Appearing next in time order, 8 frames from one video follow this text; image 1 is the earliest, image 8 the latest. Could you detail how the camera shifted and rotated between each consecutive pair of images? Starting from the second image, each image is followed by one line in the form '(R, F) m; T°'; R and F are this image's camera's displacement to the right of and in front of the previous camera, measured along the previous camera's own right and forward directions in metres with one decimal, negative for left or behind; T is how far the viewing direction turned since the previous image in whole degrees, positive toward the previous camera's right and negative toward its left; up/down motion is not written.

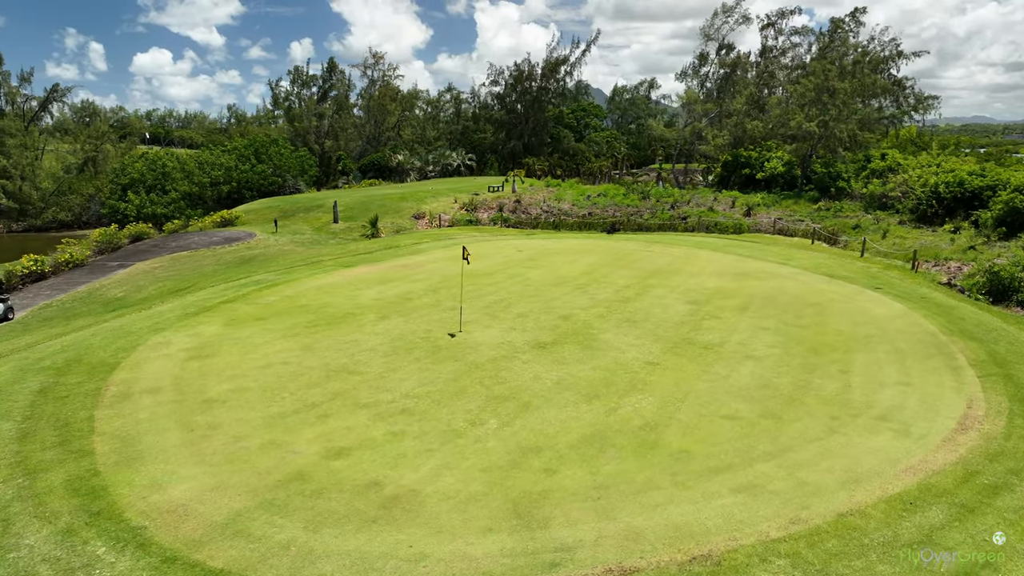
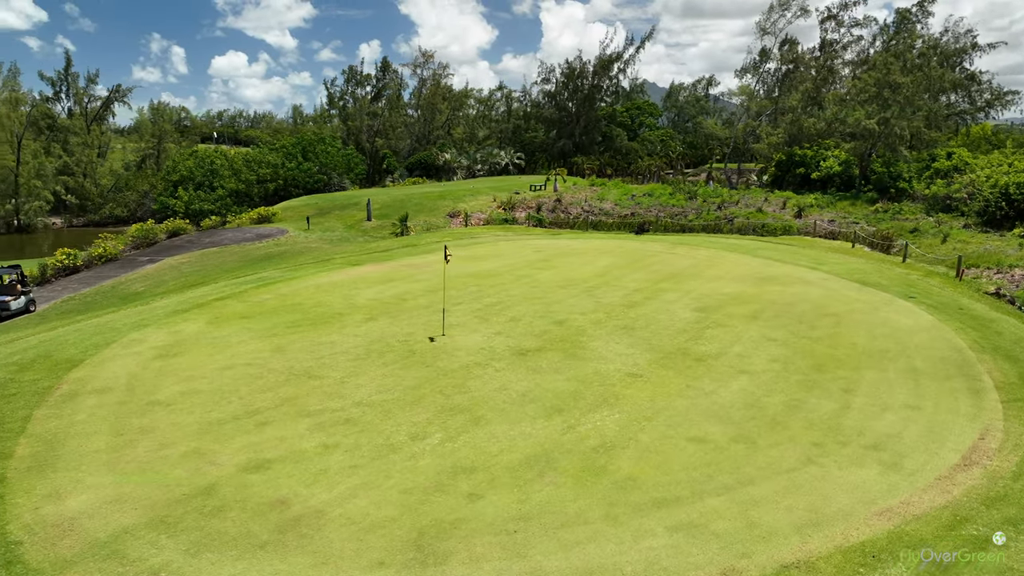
(+1.3, +0.8) m; -5°
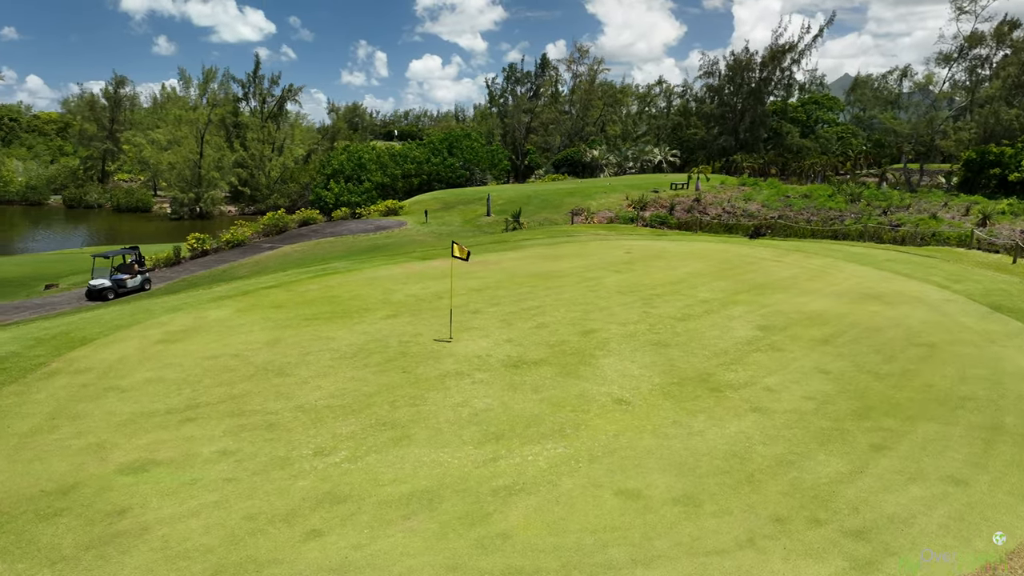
(+2.5, +1.5) m; -14°
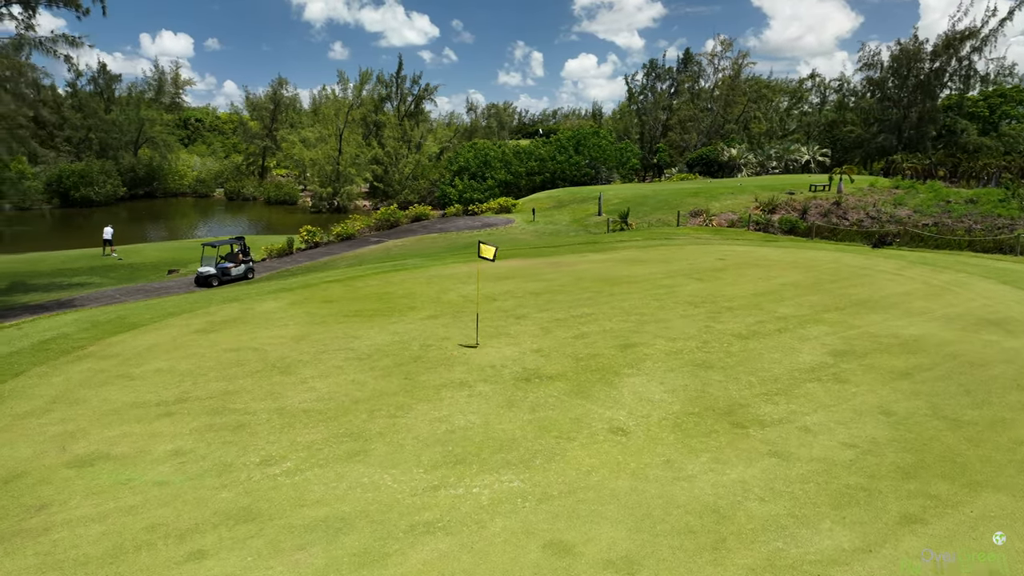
(+1.7, +1.0) m; -12°
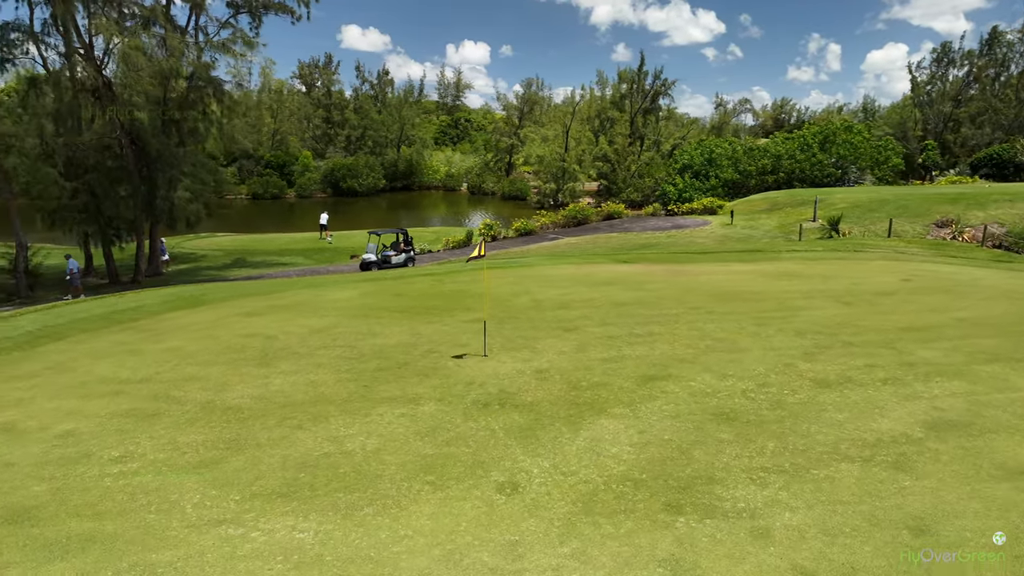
(+3.1, +2.1) m; -21°
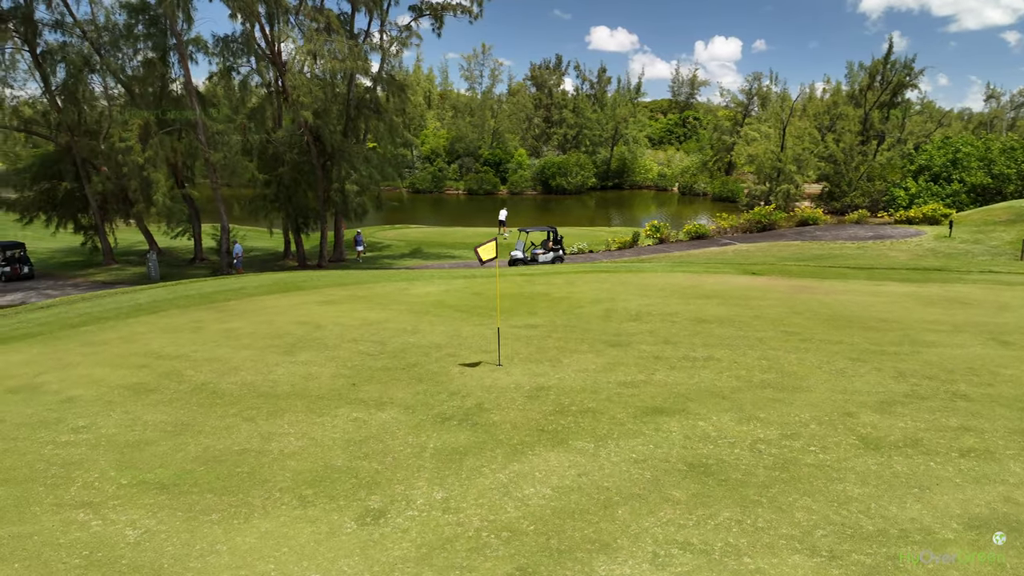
(+2.5, +1.2) m; -18°
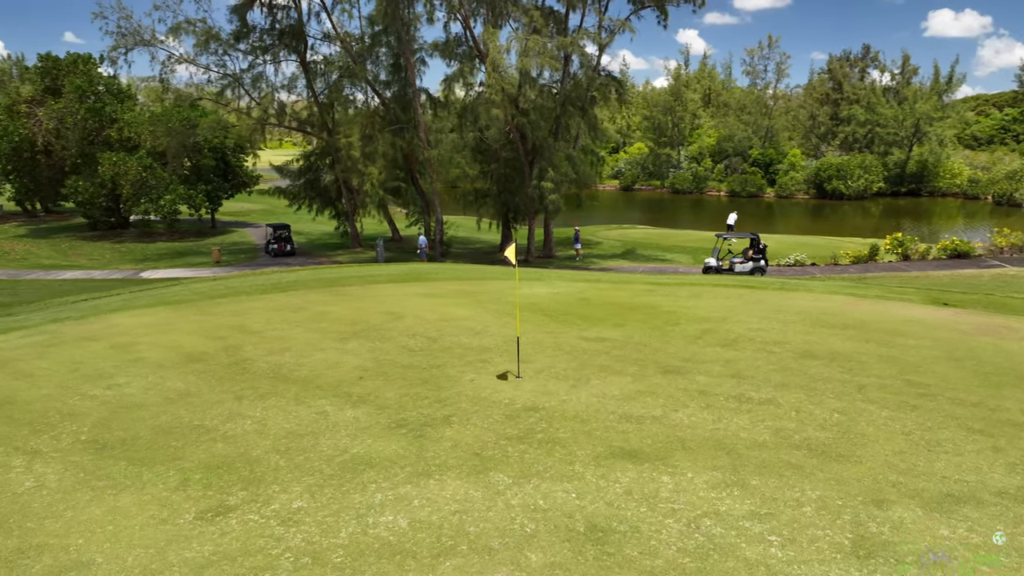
(+2.8, +1.3) m; -22°
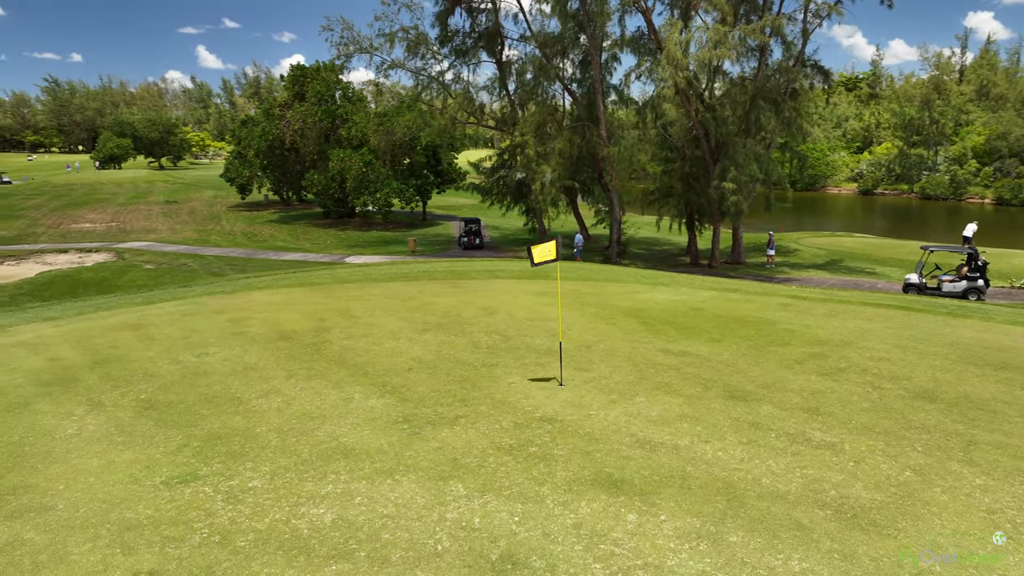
(+1.9, +0.7) m; -18°
